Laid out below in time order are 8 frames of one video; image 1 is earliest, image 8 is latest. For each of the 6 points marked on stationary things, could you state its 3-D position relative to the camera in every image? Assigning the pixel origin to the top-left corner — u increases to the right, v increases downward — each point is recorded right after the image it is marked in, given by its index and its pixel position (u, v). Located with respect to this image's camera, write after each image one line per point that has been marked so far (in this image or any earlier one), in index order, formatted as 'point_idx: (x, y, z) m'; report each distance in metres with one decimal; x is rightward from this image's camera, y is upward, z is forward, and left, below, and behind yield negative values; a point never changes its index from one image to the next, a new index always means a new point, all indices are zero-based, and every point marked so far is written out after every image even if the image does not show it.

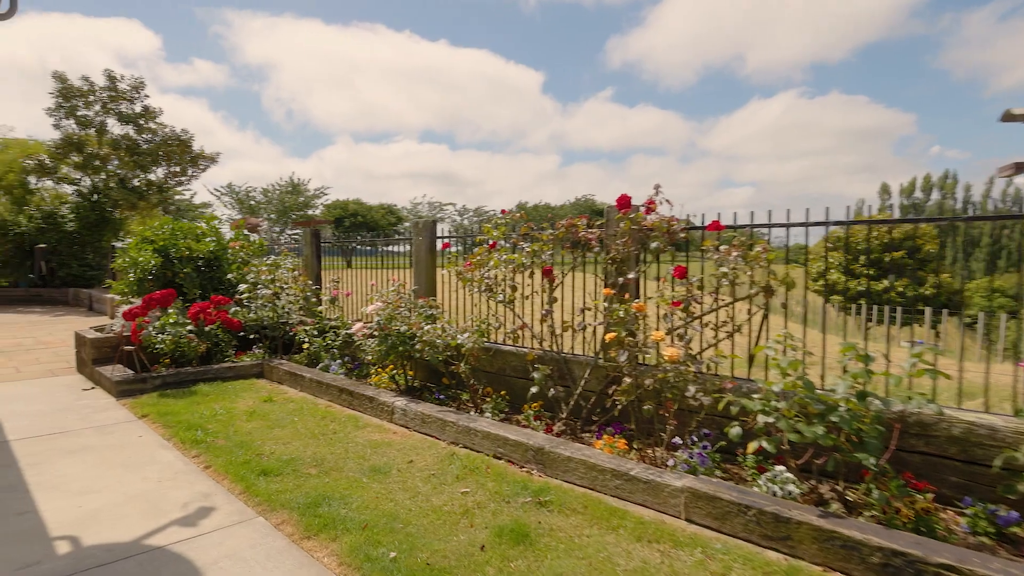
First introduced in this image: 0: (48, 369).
0: (-4.9, -0.8, +6.3) m
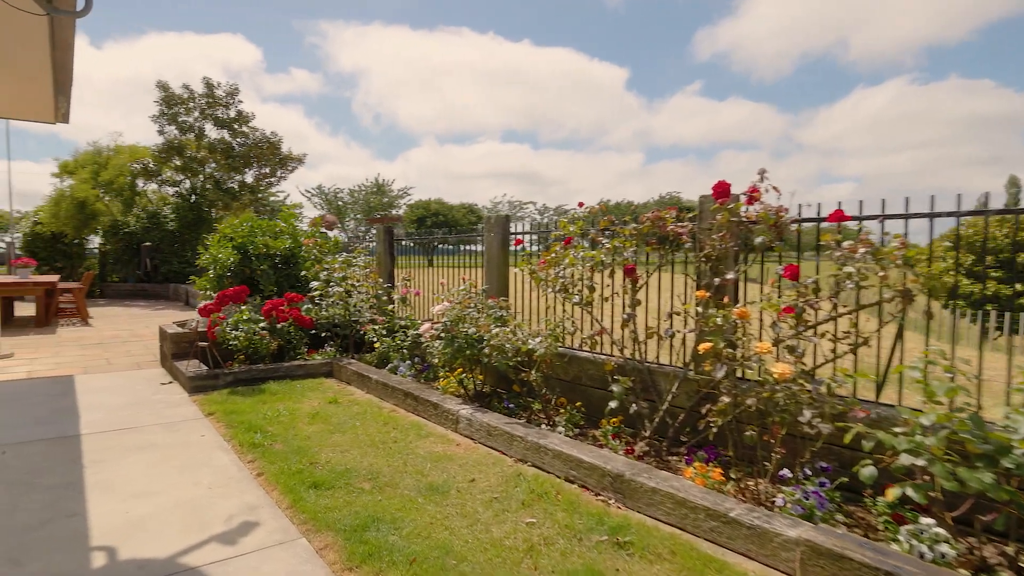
0: (-4.1, -0.8, +6.5) m
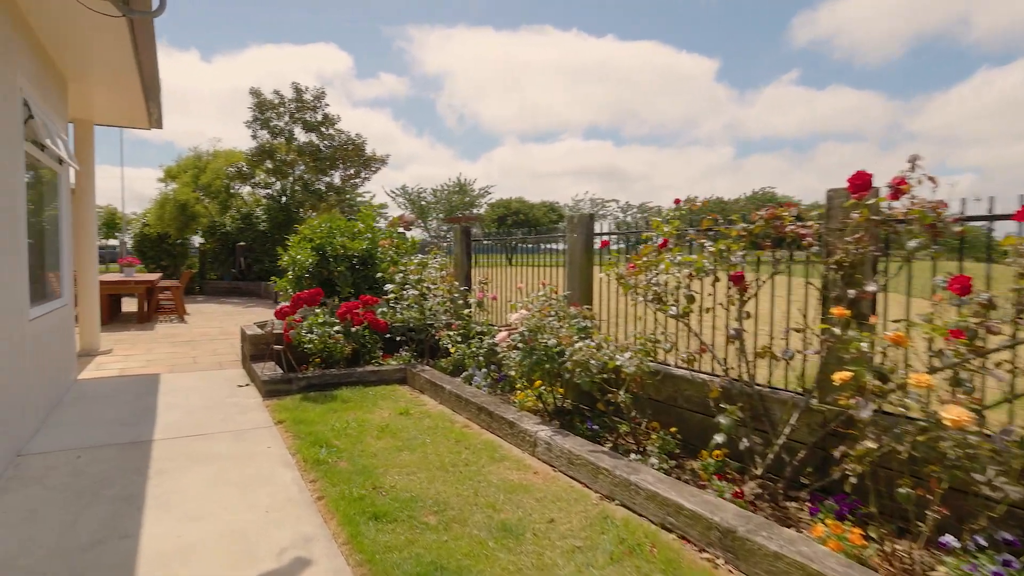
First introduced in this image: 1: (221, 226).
0: (-3.2, -0.8, +6.6) m
1: (-7.7, +1.6, +15.9) m
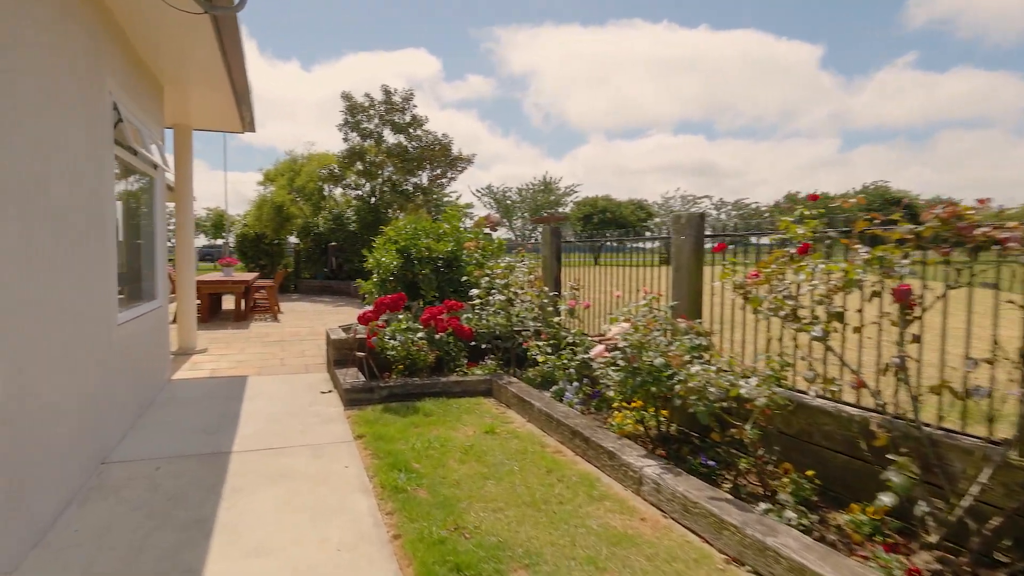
0: (-2.3, -0.8, +6.5) m
1: (-5.4, +1.7, +16.4) m
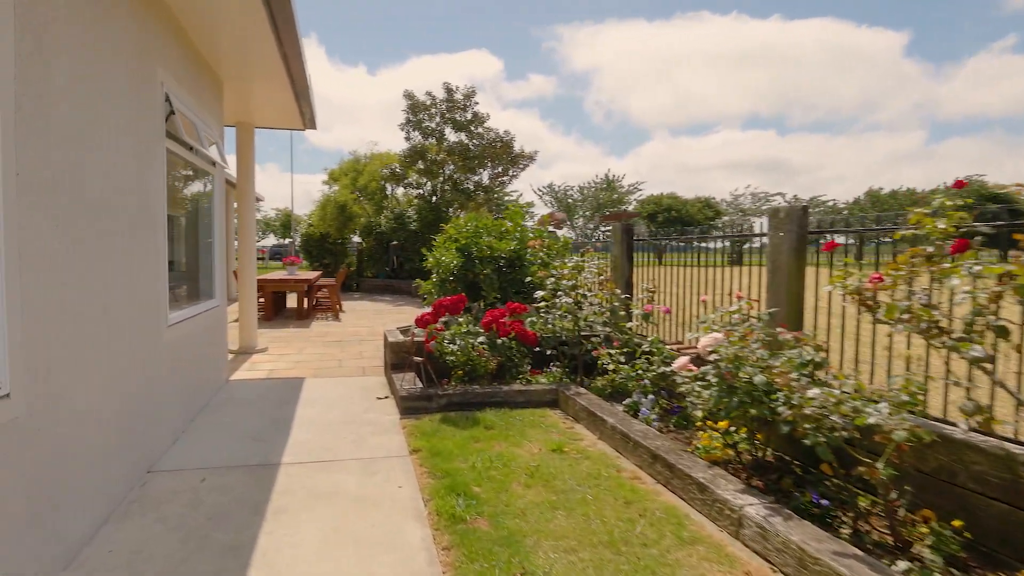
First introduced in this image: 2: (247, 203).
0: (-1.6, -0.8, +6.3) m
1: (-3.7, +1.7, +16.5) m
2: (-3.1, +0.9, +6.9) m
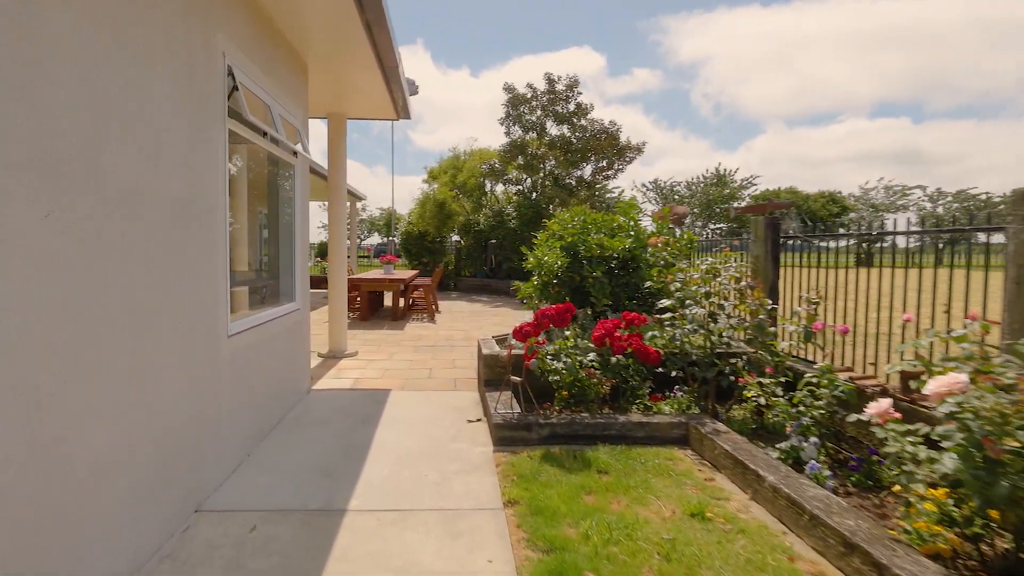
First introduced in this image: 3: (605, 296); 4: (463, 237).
0: (-0.5, -0.8, +5.7) m
1: (-1.0, +1.7, +16.0) m
2: (-1.9, +0.9, +6.5) m
3: (+0.8, -0.1, +5.0) m
4: (-1.3, +1.4, +16.4) m
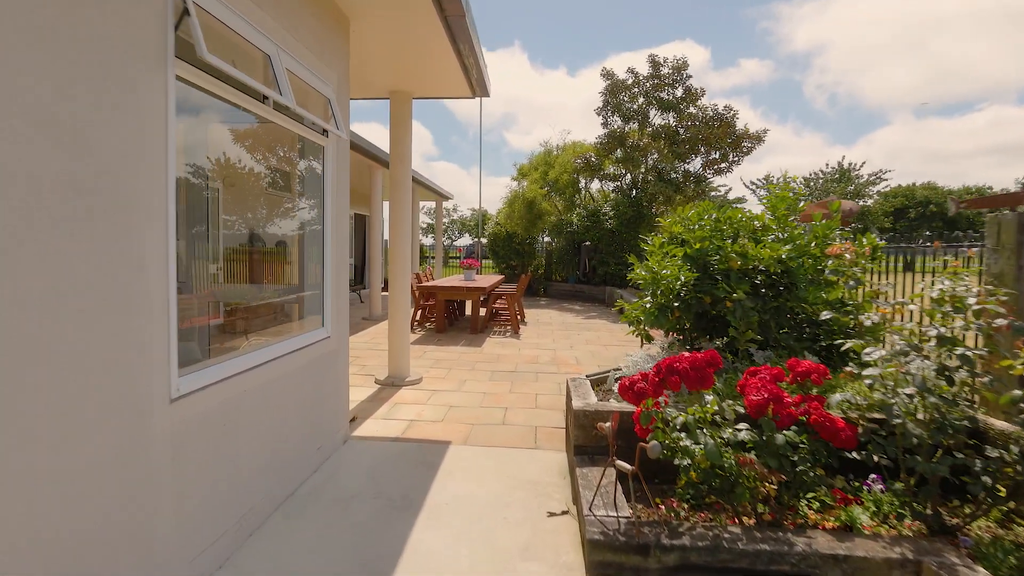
0: (+0.2, -1.0, +4.4) m
1: (+1.4, +1.6, +14.7) m
2: (-1.0, +0.8, +5.4) m
3: (+1.4, -0.2, +3.5) m
4: (+1.1, +1.3, +15.1) m
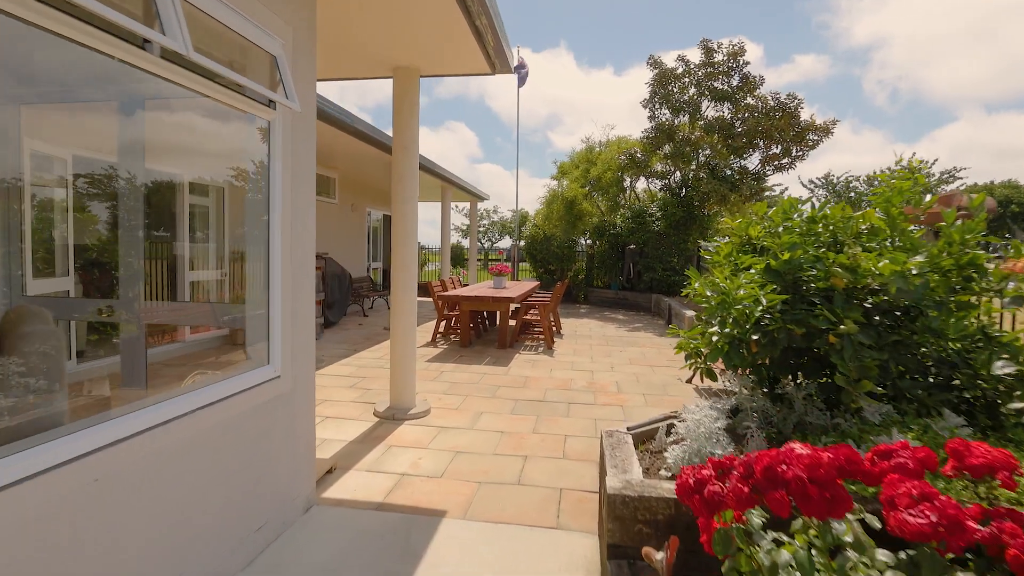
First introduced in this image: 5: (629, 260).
0: (+0.3, -1.1, +3.4) m
1: (+2.3, +1.4, +13.6) m
2: (-0.8, +0.7, +4.5) m
3: (+1.4, -0.3, +2.4) m
4: (+2.0, +1.1, +14.0) m
5: (+2.6, +0.6, +13.5) m
